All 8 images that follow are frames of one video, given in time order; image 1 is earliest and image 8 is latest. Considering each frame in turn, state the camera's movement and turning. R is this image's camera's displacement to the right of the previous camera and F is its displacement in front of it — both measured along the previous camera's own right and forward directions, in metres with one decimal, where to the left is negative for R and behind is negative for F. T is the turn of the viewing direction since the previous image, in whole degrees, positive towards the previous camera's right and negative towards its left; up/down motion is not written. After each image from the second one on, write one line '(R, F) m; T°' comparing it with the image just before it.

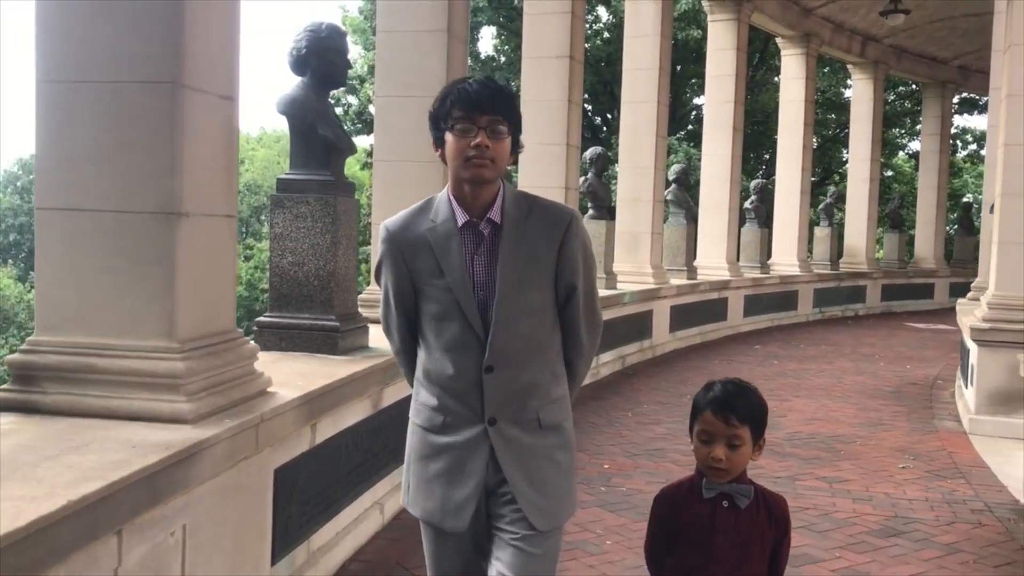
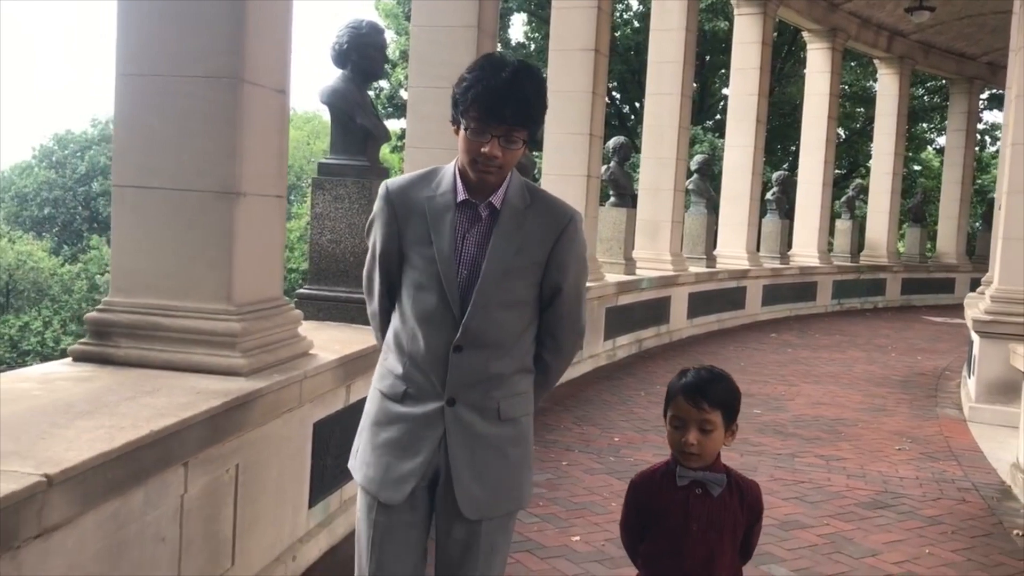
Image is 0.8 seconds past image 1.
(0.0, -0.5) m; -1°
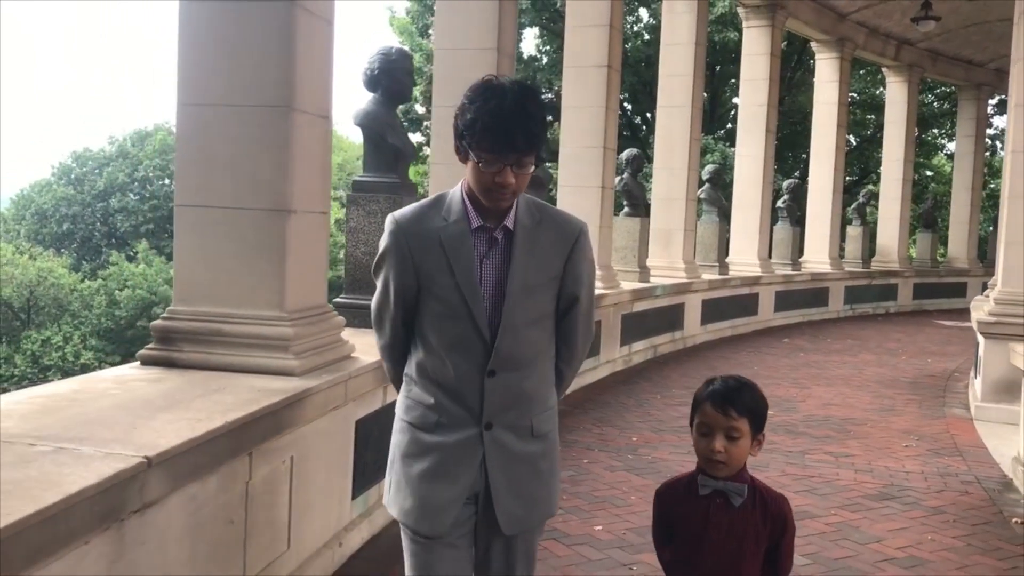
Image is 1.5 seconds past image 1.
(-0.1, -0.4) m; -1°
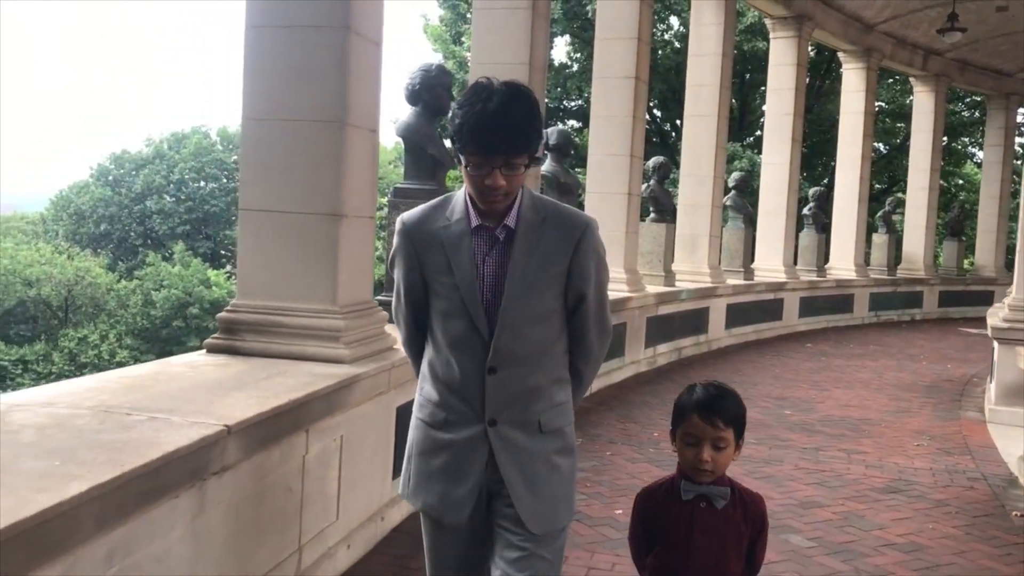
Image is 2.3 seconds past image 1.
(0.0, -0.5) m; -2°
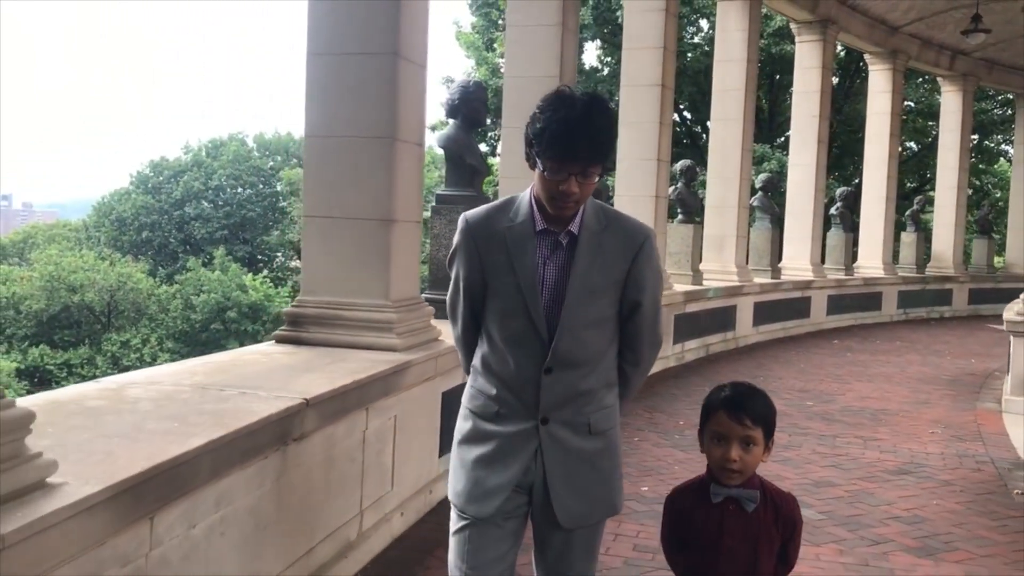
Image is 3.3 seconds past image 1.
(0.0, -0.7) m; -2°
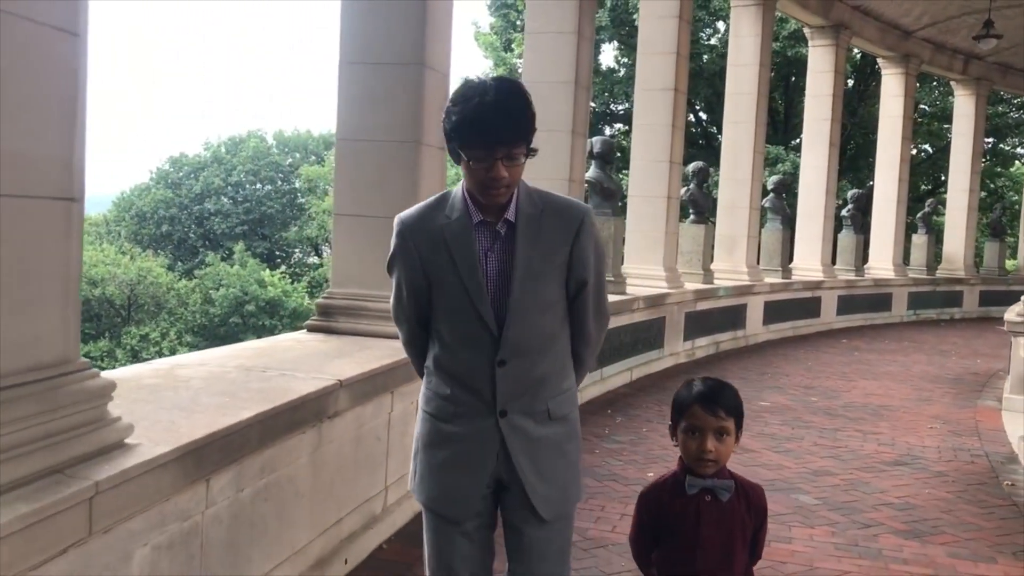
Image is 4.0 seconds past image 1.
(0.0, -0.5) m; -1°
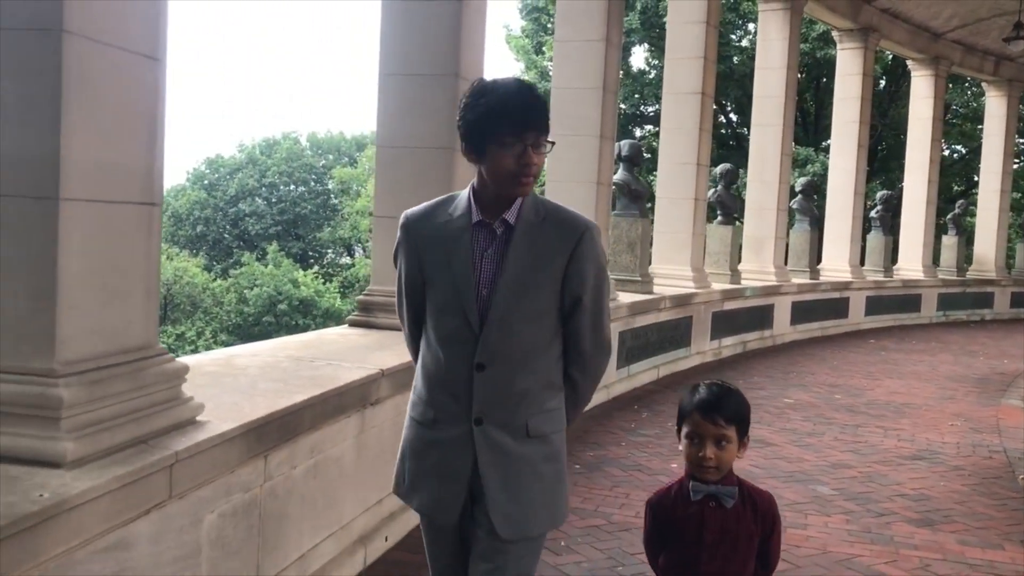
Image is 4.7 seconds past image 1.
(0.0, -0.4) m; -2°
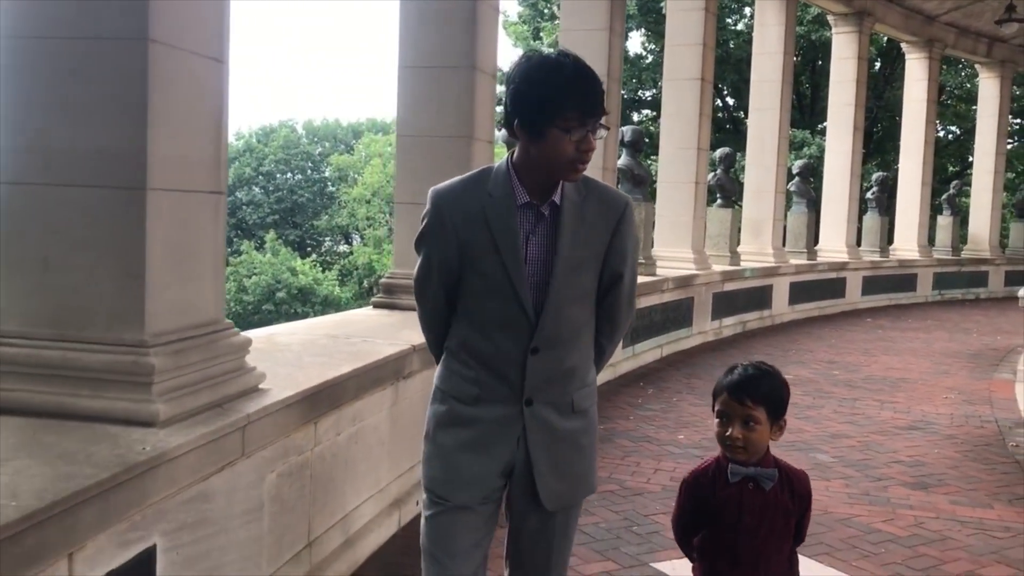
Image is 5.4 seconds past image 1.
(-0.1, -0.4) m; 0°
